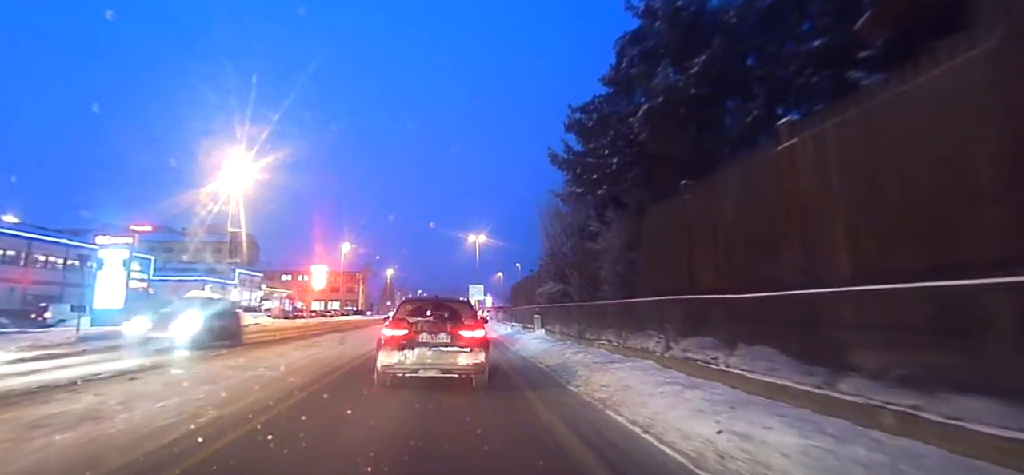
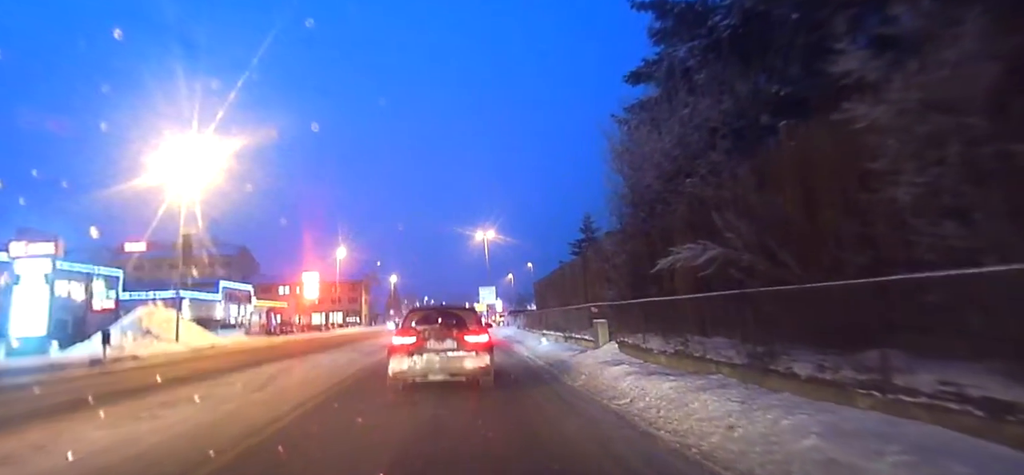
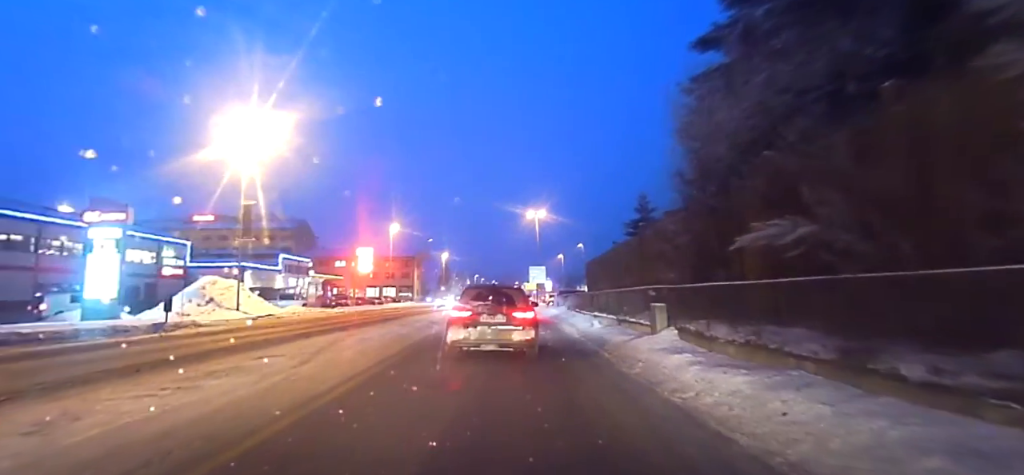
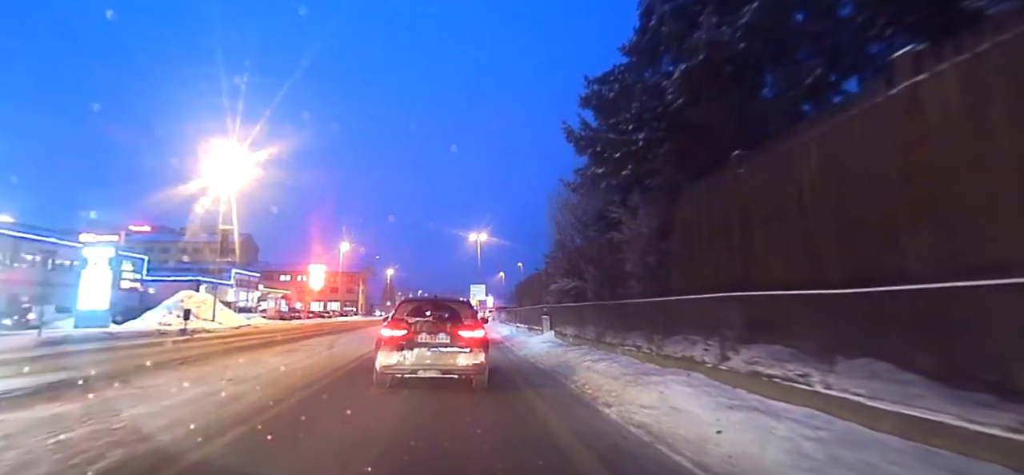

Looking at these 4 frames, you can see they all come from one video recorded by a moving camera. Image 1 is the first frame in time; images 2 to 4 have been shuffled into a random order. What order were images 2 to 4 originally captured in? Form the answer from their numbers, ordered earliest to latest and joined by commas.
4, 2, 3
